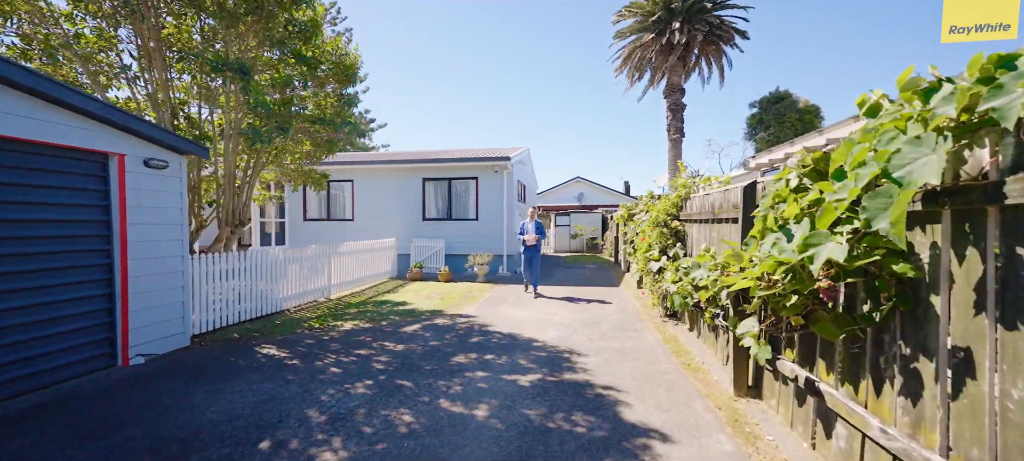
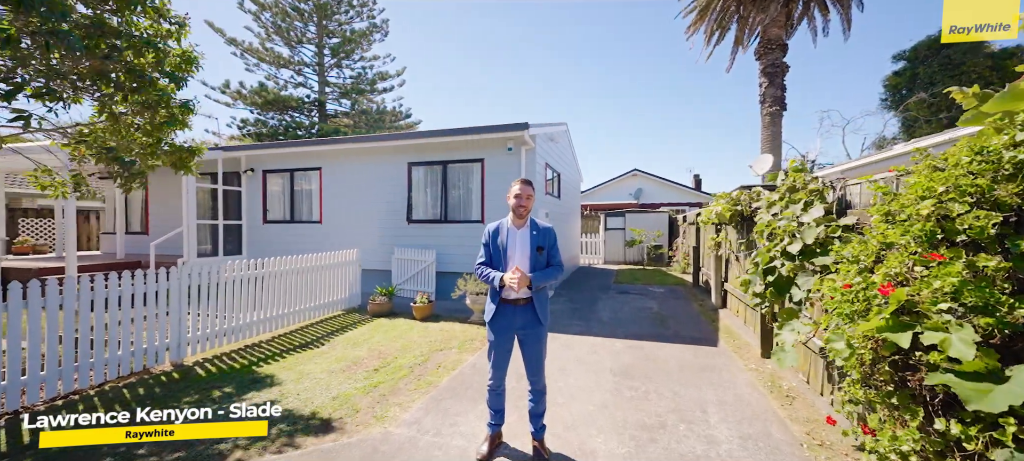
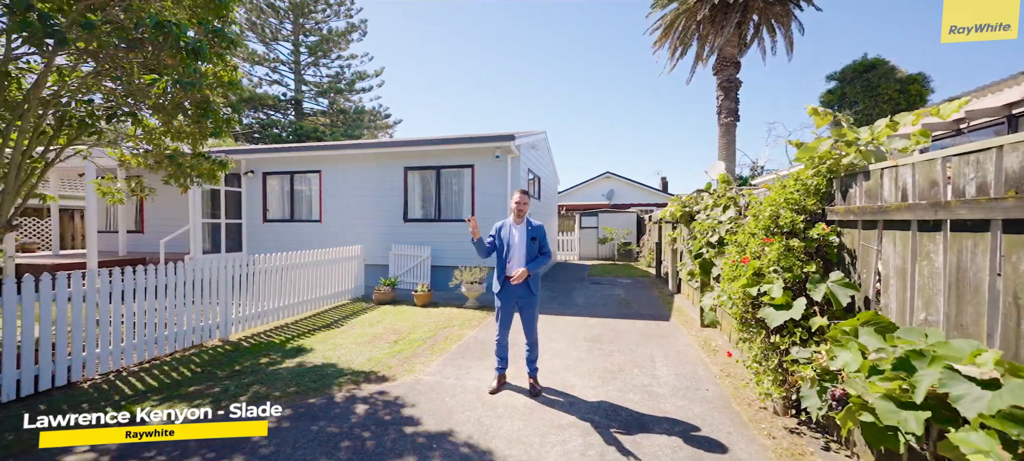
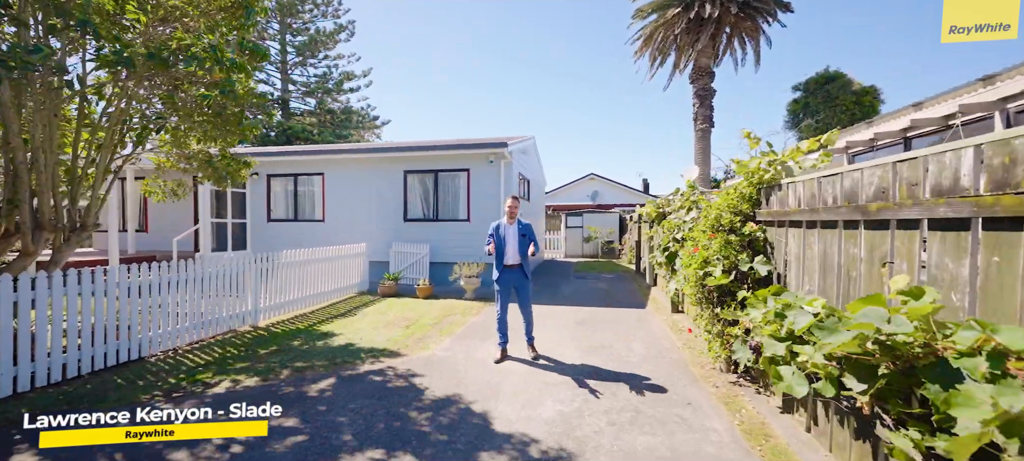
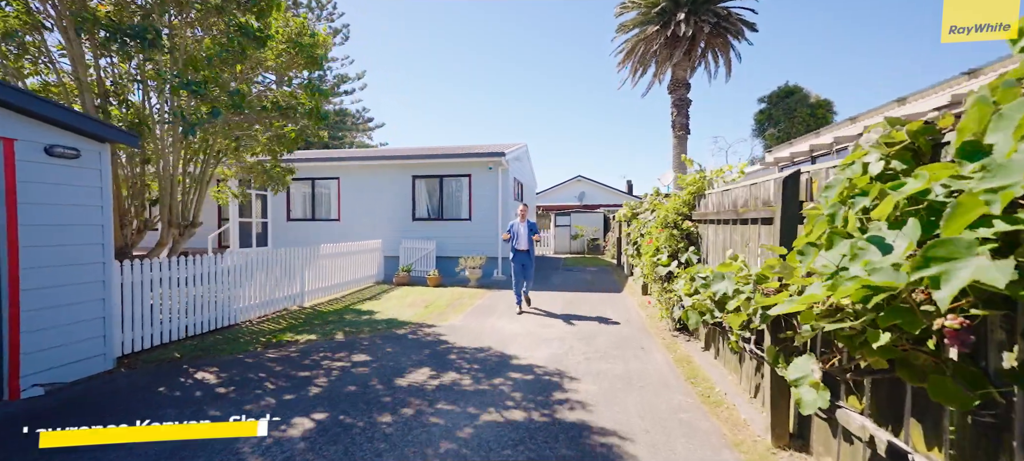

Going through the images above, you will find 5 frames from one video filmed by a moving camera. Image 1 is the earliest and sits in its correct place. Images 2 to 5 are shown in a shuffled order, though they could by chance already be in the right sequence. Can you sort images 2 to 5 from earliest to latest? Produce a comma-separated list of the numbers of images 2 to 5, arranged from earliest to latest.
5, 4, 3, 2
